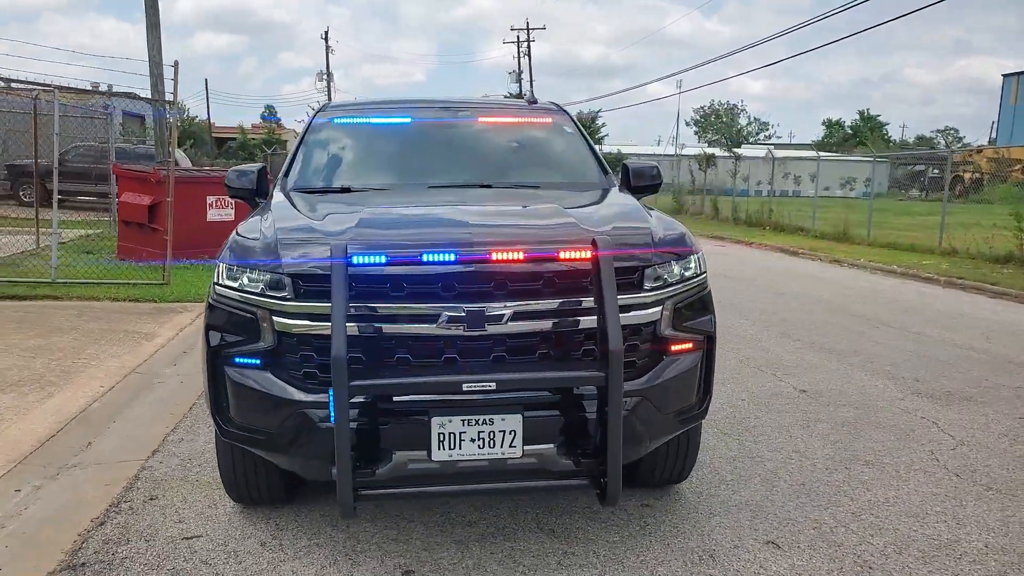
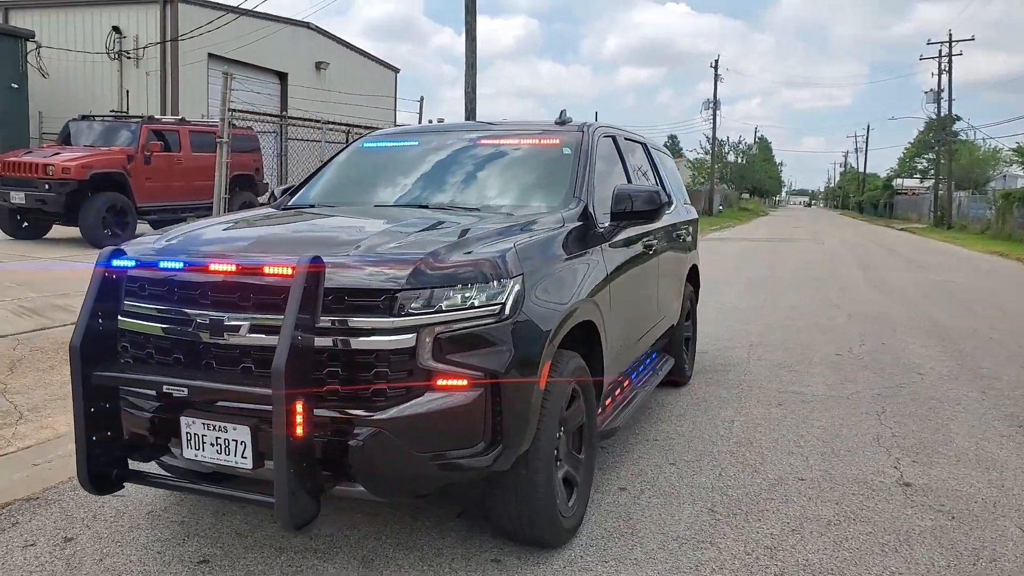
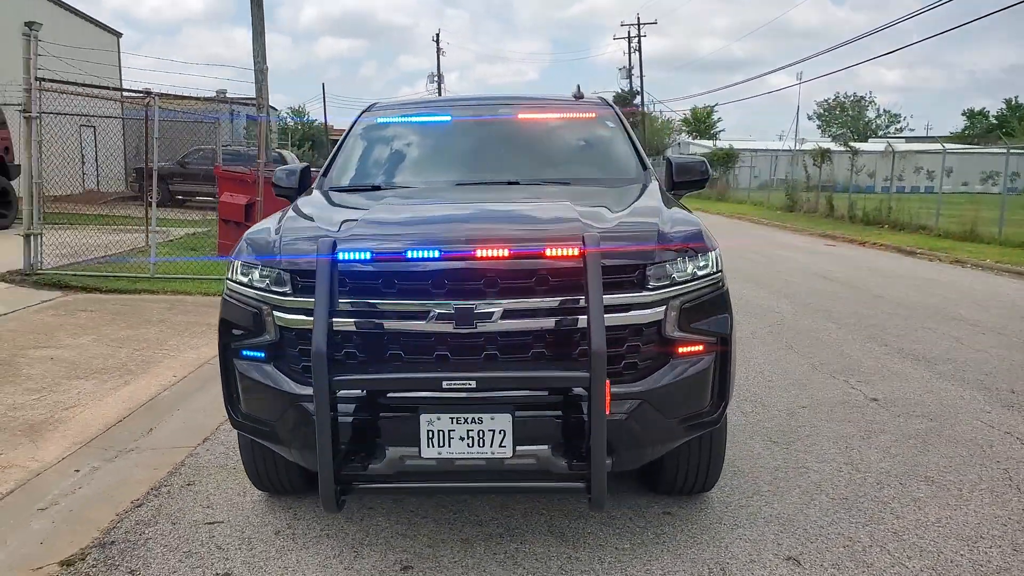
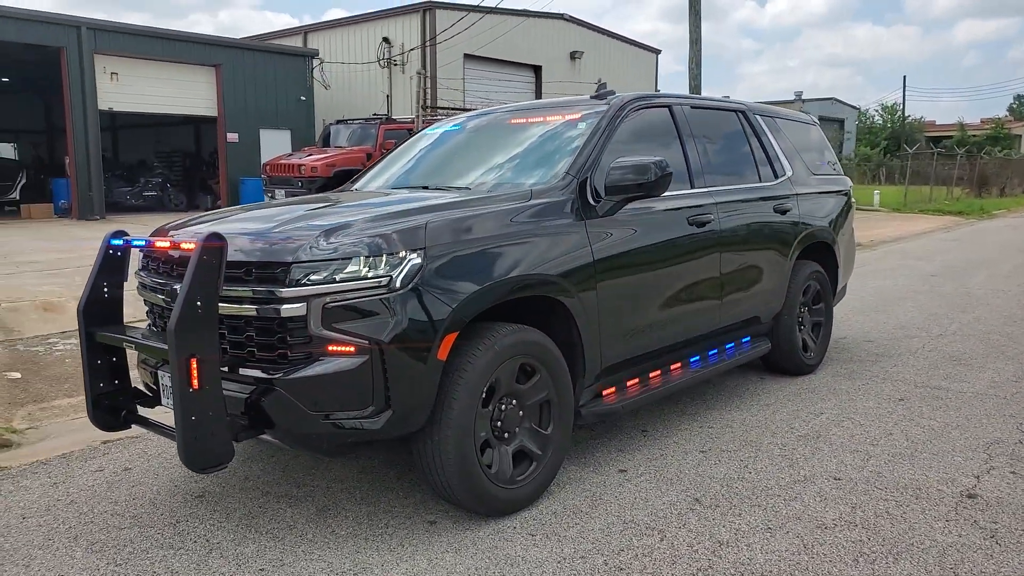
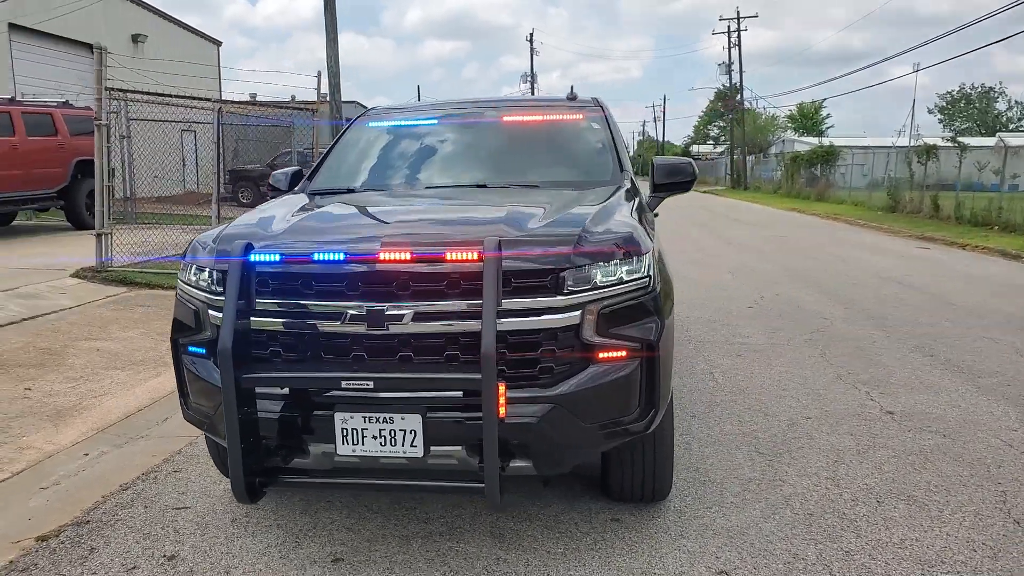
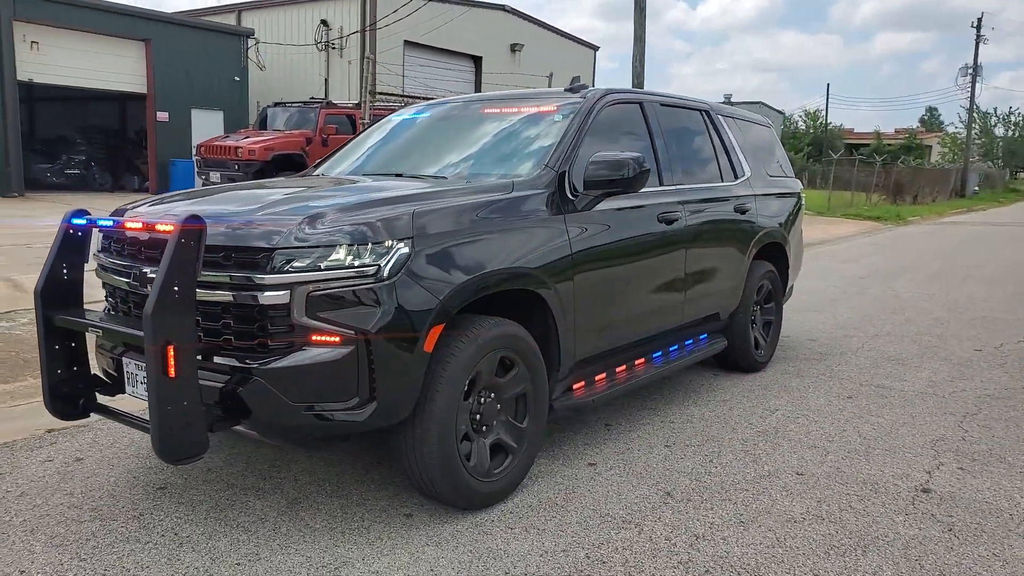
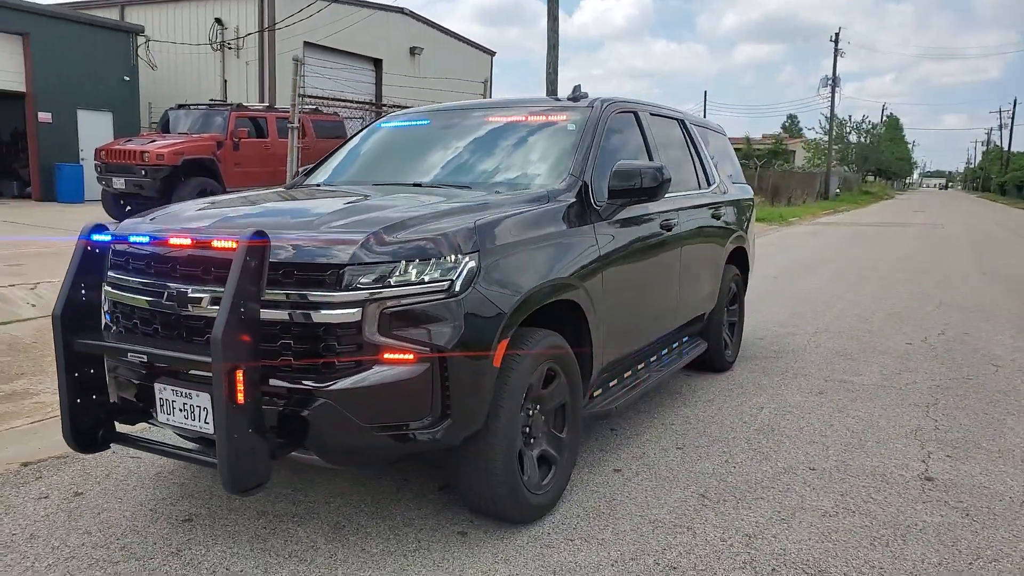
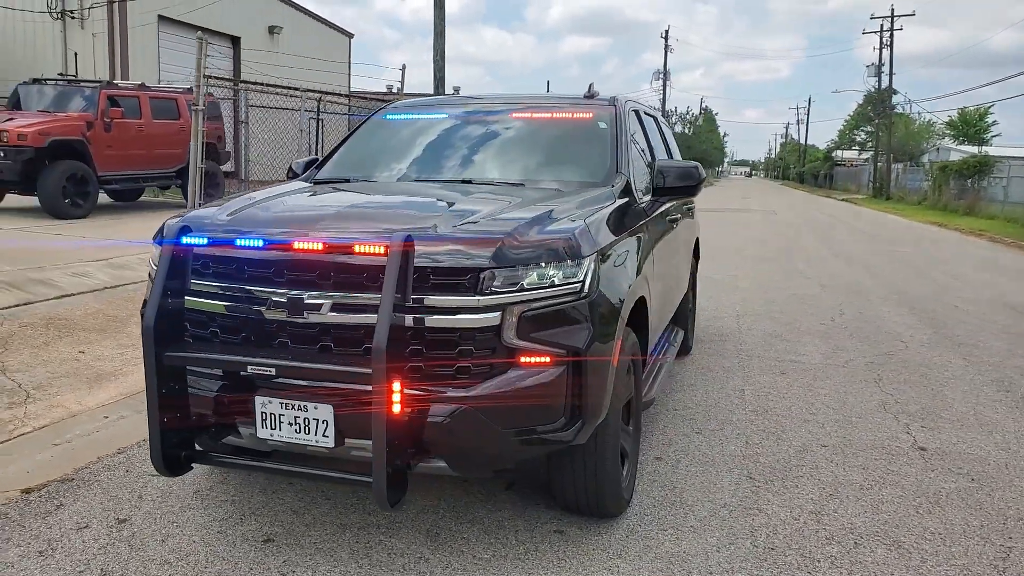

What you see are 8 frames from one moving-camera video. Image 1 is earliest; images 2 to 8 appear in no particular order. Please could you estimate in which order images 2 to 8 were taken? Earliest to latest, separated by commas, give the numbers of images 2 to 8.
3, 5, 8, 2, 7, 6, 4
